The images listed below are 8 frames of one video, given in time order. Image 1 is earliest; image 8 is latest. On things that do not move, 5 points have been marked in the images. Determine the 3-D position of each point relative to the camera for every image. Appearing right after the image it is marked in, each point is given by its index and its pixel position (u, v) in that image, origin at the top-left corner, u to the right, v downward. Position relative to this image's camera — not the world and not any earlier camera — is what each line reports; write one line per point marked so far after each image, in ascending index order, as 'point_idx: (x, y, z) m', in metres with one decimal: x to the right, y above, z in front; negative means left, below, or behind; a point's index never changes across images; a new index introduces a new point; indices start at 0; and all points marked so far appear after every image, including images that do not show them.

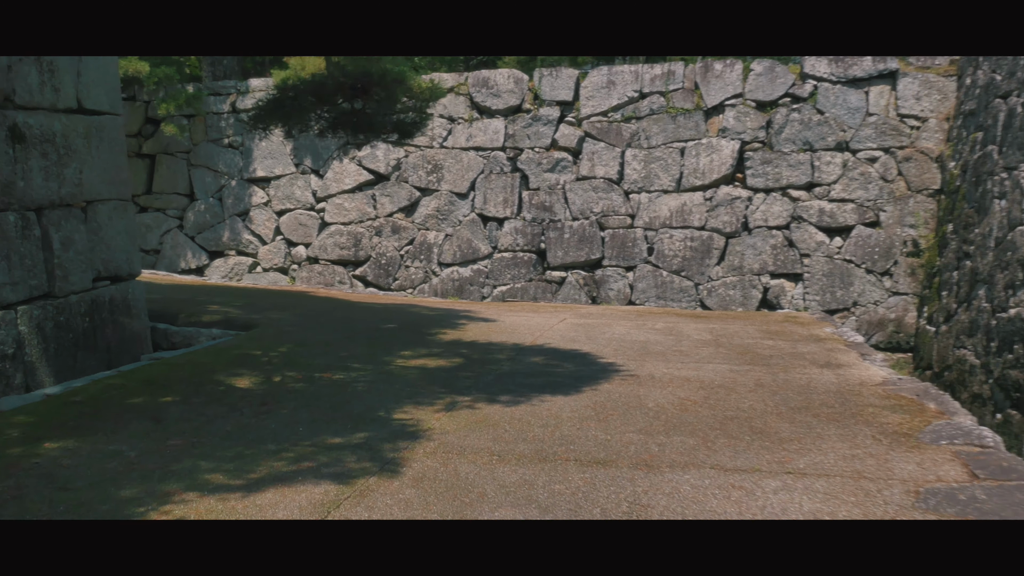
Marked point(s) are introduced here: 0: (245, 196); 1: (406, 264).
0: (-3.1, +1.1, +10.5) m
1: (-1.2, +0.3, +10.0) m
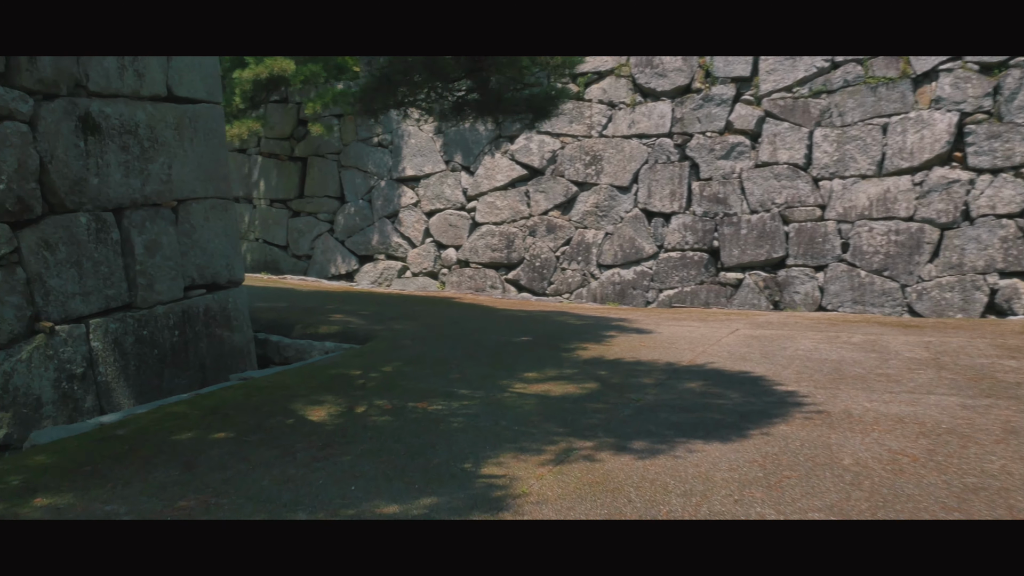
0: (-1.3, +1.0, +9.9) m
1: (+0.5, +0.2, +9.0) m
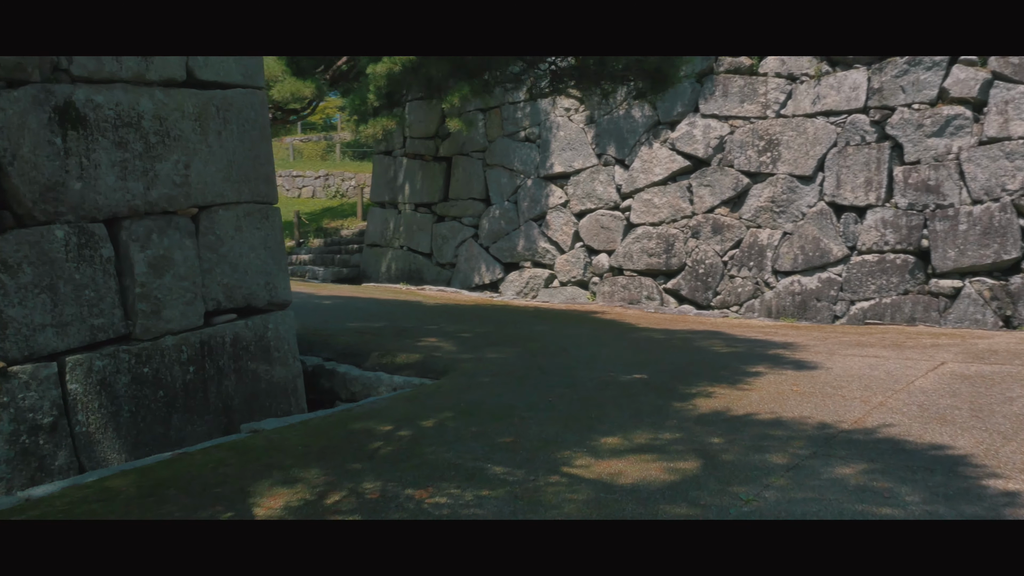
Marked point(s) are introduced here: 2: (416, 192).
0: (+0.3, +0.9, +8.9) m
1: (+1.8, +0.1, +7.6) m
2: (-1.0, +1.0, +9.9) m
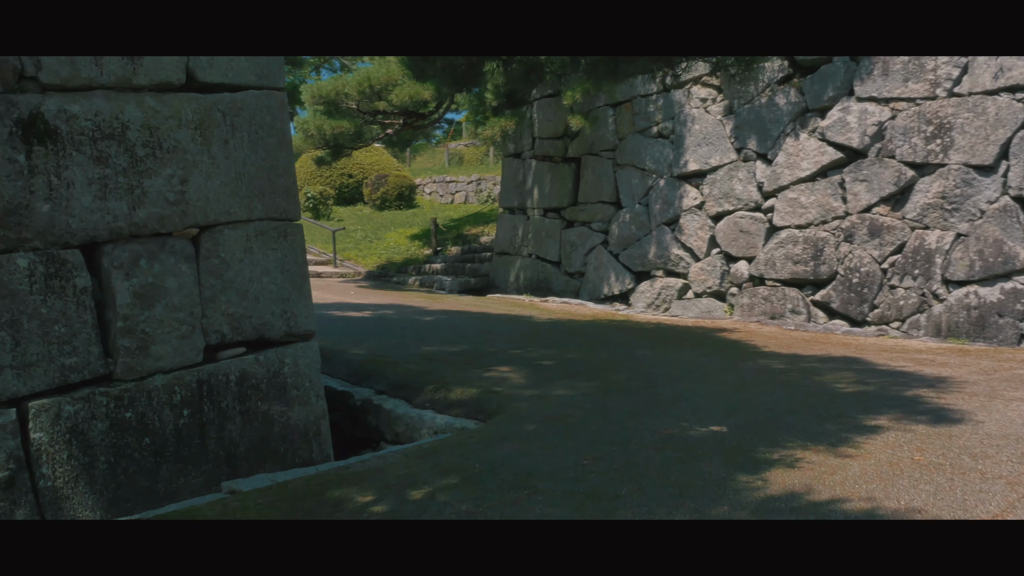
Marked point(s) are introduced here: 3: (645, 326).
0: (+1.4, +0.8, +8.0) m
1: (+2.7, 0.0, +6.4) m
2: (+0.3, +0.9, +9.3) m
3: (+1.0, -0.3, +6.6) m
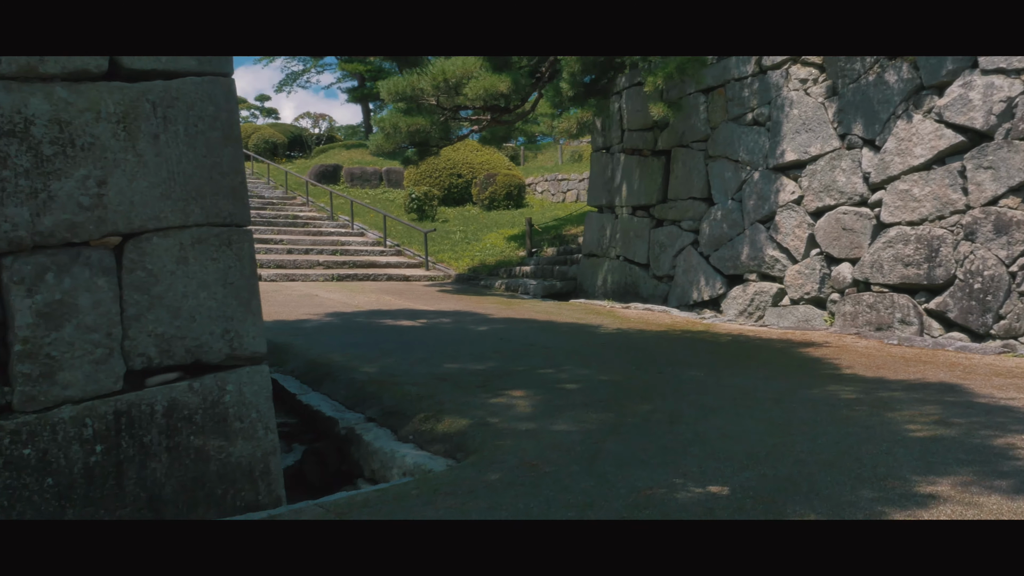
0: (+2.0, +0.7, +7.1) m
1: (+3.0, 0.0, +5.4) m
2: (+1.1, +0.9, +8.6) m
3: (+1.3, -0.3, +5.8) m
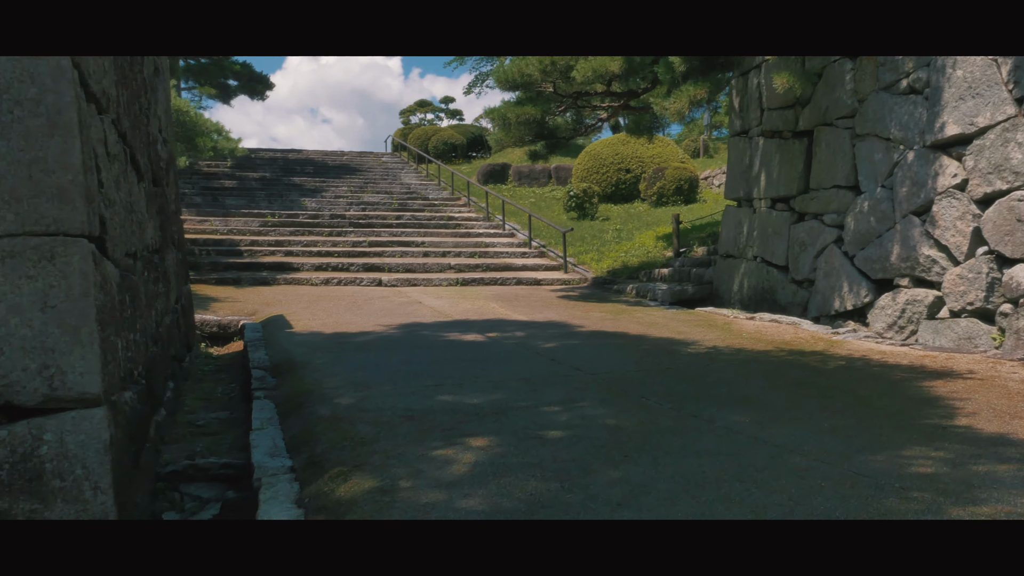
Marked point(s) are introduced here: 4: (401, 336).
0: (+2.6, +0.7, +5.7) m
1: (+3.1, -0.1, +3.8) m
2: (+2.1, +0.8, +7.3) m
3: (+1.6, -0.4, +4.6) m
4: (-0.7, -0.3, +5.8) m
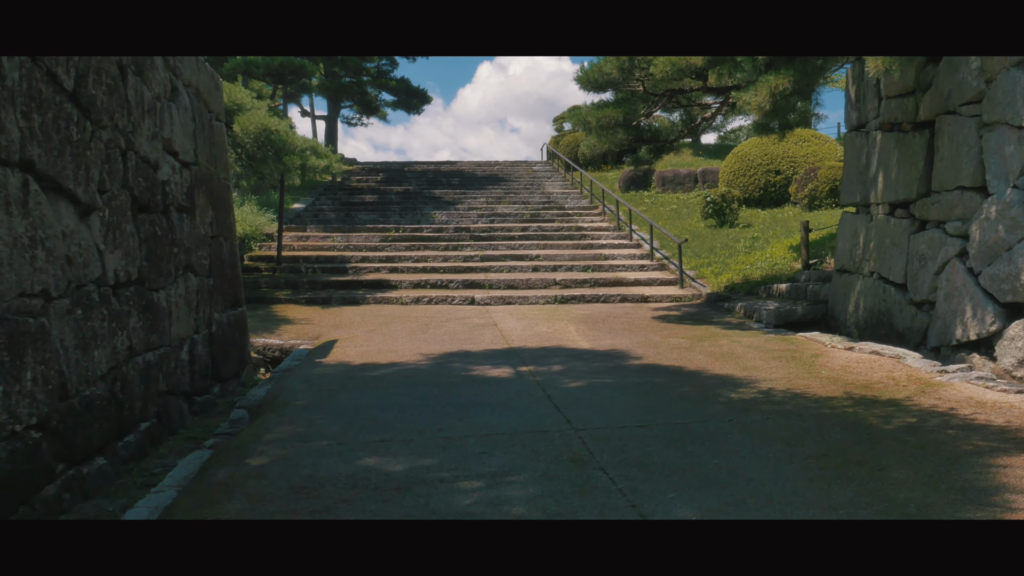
0: (+2.7, +0.6, +4.5) m
1: (+2.9, -0.2, +2.5) m
2: (+2.5, +0.7, +6.2) m
3: (+1.5, -0.5, +3.6) m
4: (-0.5, -0.5, +5.2) m
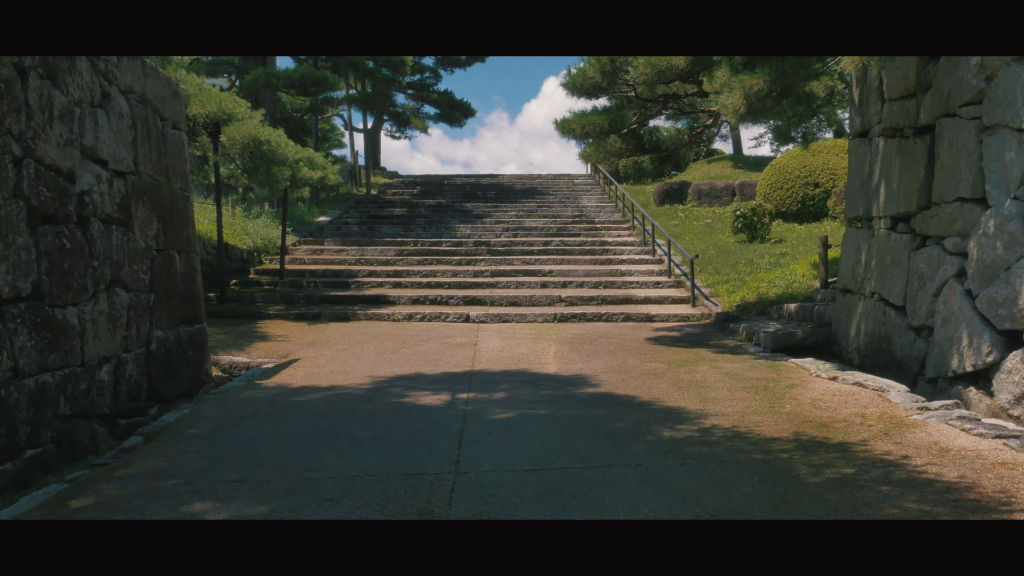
0: (+2.3, +0.4, +3.8) m
1: (+2.4, -0.3, +1.9) m
2: (+2.3, +0.6, +5.6) m
3: (+1.1, -0.6, +3.0) m
4: (-0.8, -0.6, +4.9) m
